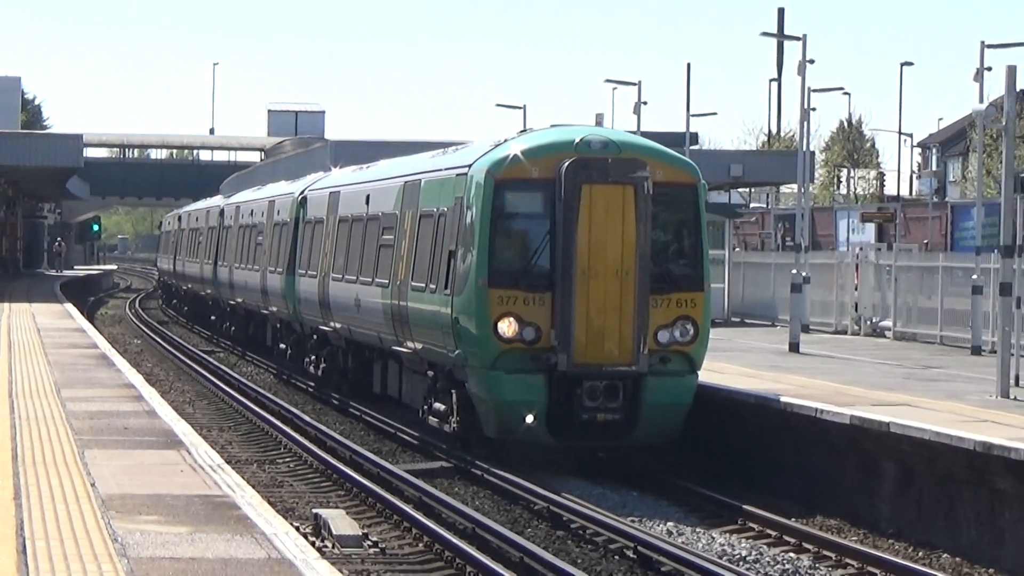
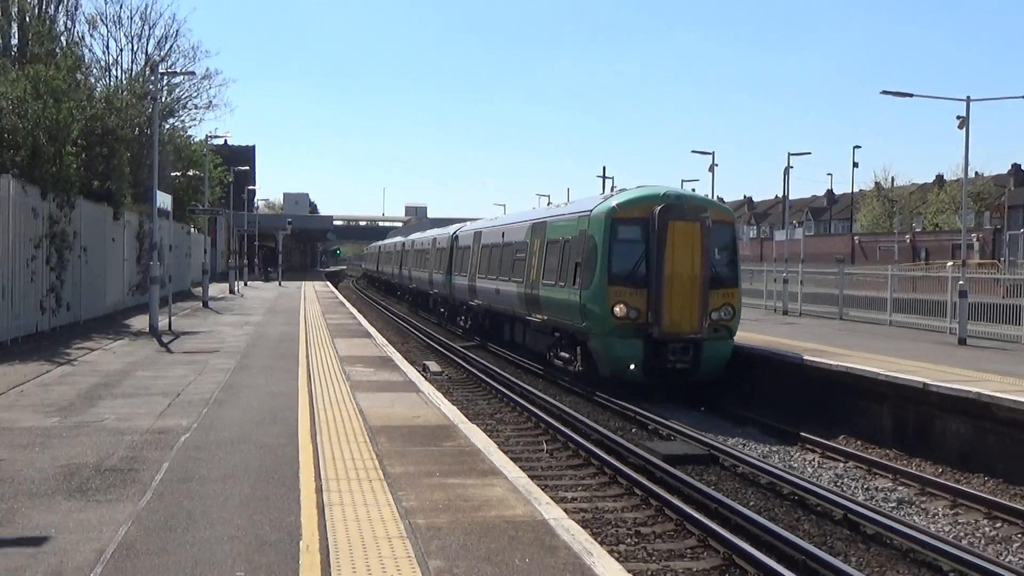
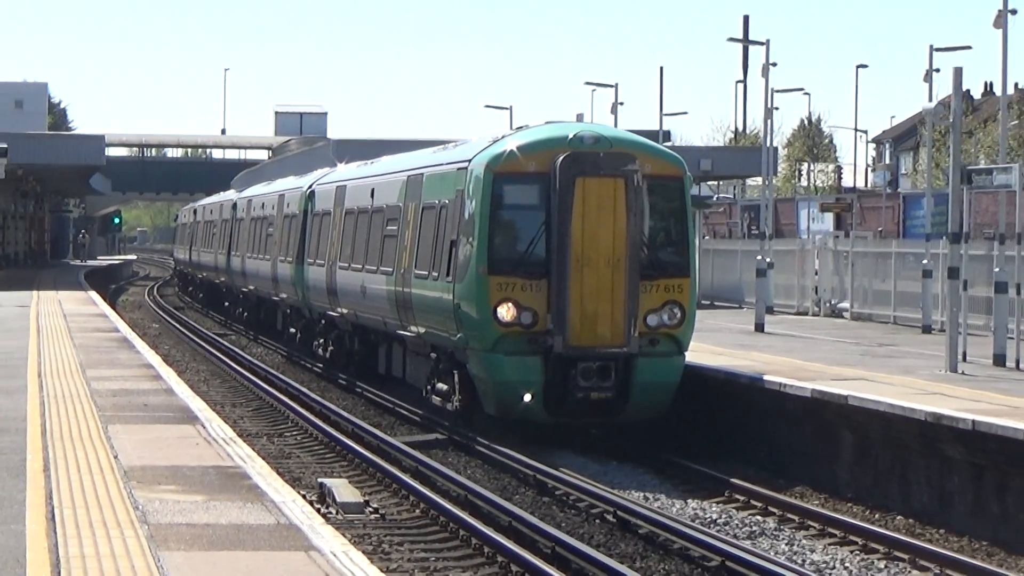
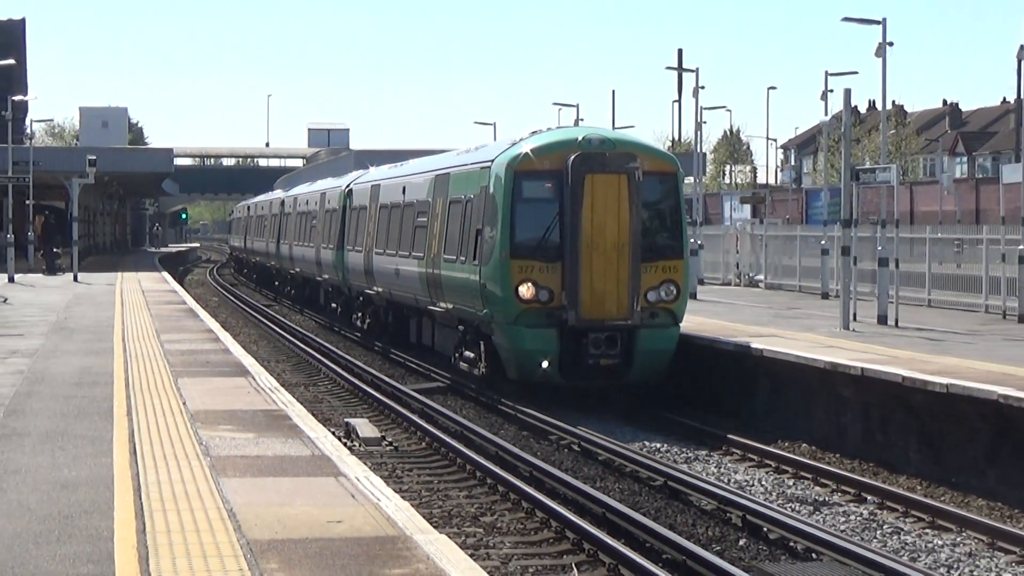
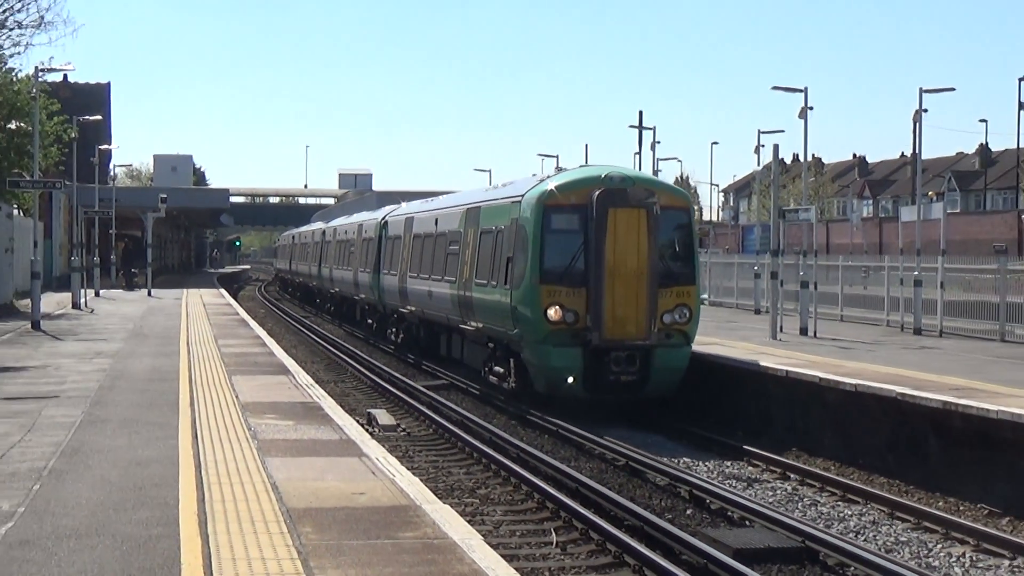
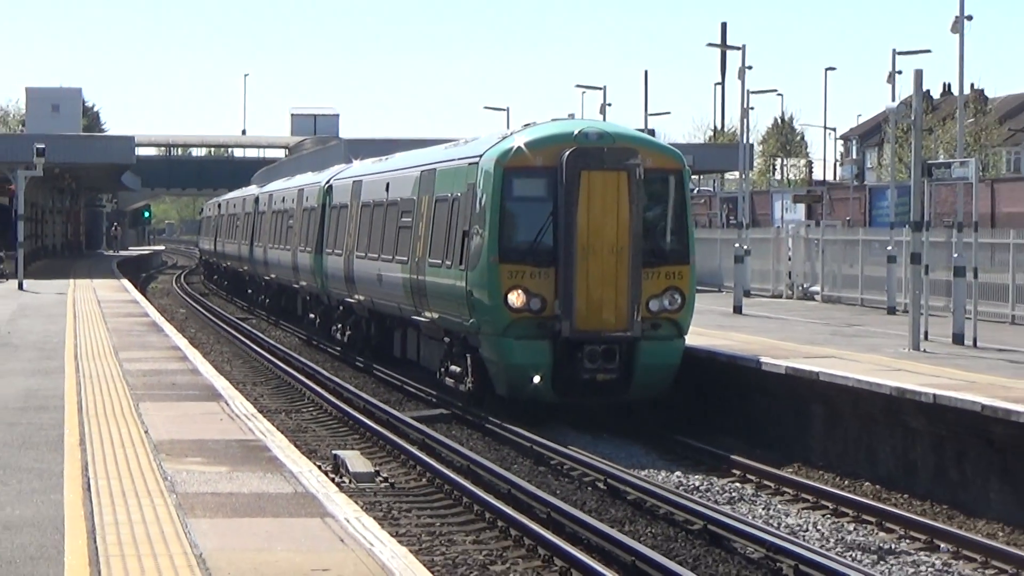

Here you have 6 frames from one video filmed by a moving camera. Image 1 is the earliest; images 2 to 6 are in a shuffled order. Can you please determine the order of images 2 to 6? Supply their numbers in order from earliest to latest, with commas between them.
3, 6, 4, 5, 2
